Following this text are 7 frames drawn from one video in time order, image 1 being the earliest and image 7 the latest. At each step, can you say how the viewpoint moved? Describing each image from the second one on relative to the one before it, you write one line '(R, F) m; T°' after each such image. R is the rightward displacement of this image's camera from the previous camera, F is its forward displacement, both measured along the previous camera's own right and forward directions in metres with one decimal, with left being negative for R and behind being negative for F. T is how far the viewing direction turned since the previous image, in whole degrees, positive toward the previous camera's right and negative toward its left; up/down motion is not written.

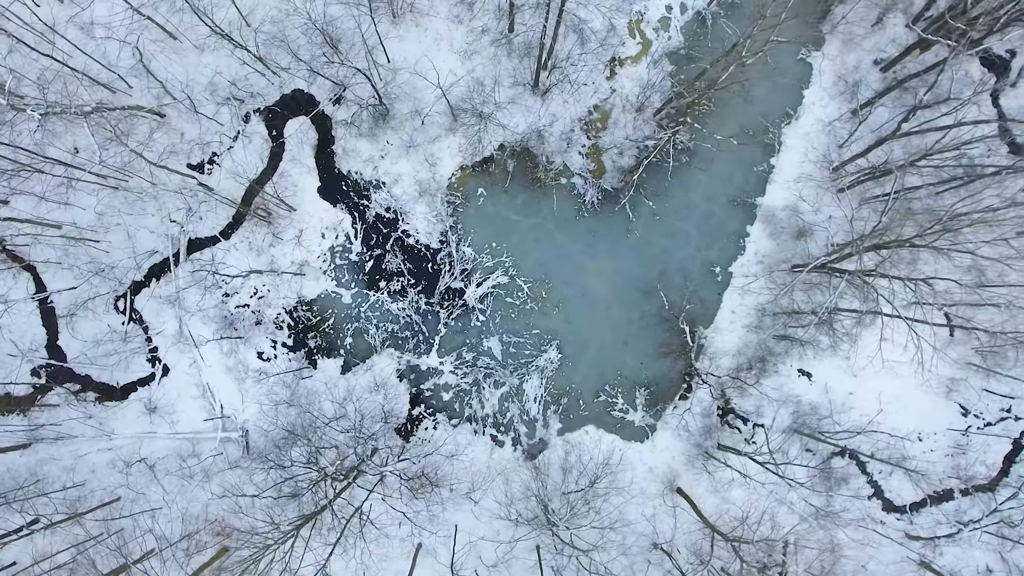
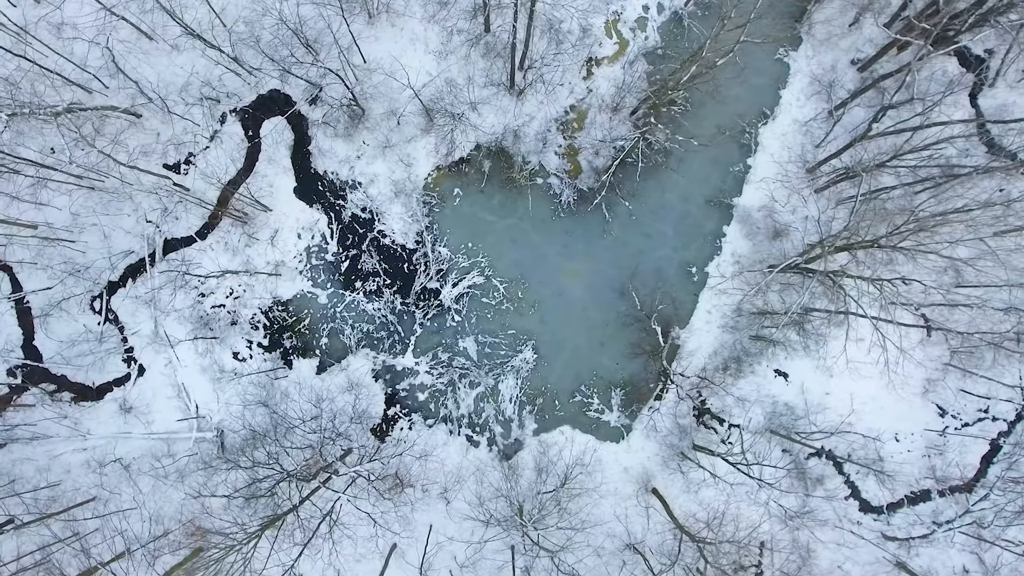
(+0.9, 0.0) m; 0°
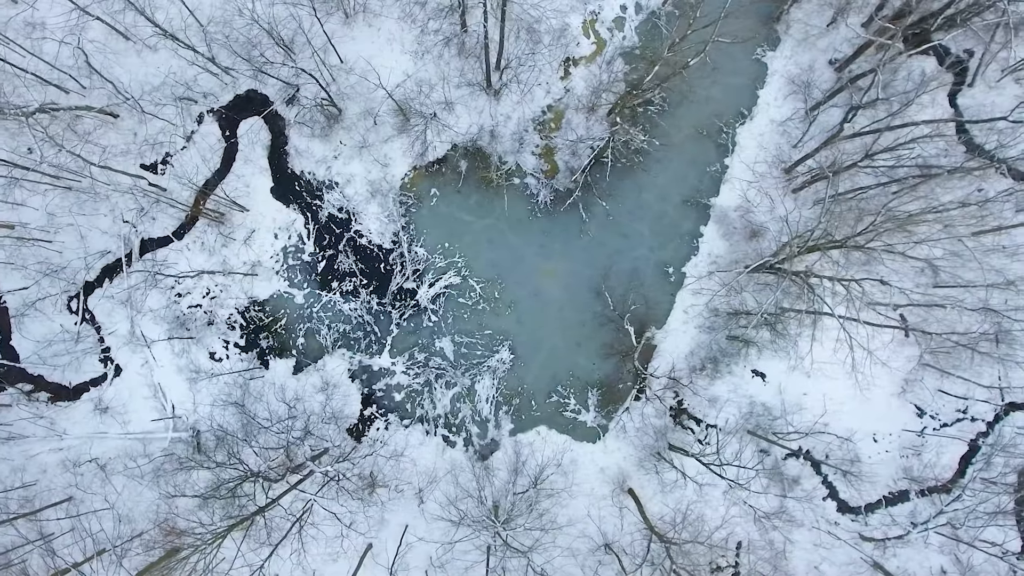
(+0.9, 0.0) m; 0°
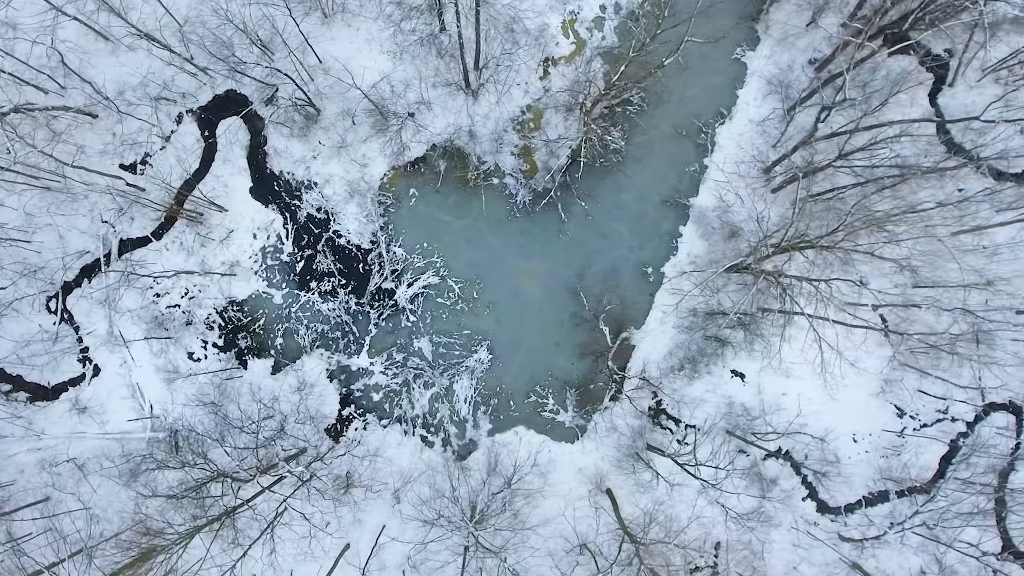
(+0.8, 0.0) m; 0°
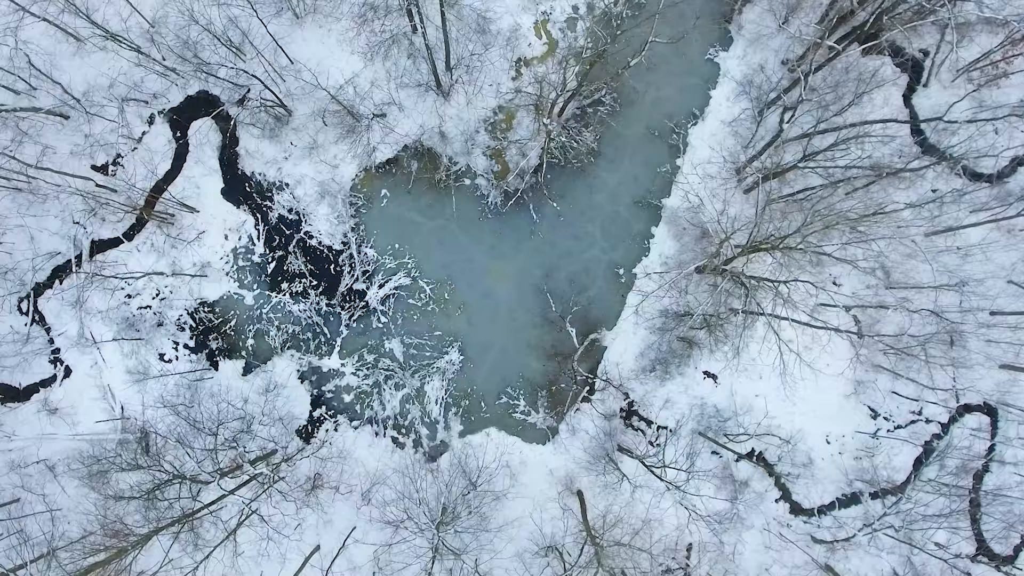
(+1.1, 0.0) m; 0°
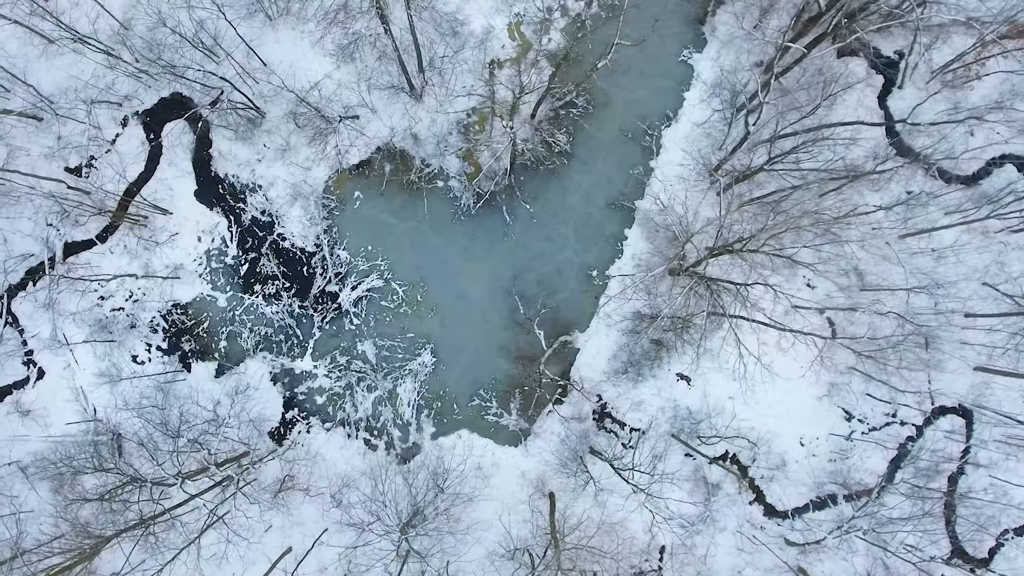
(+1.1, 0.0) m; 0°
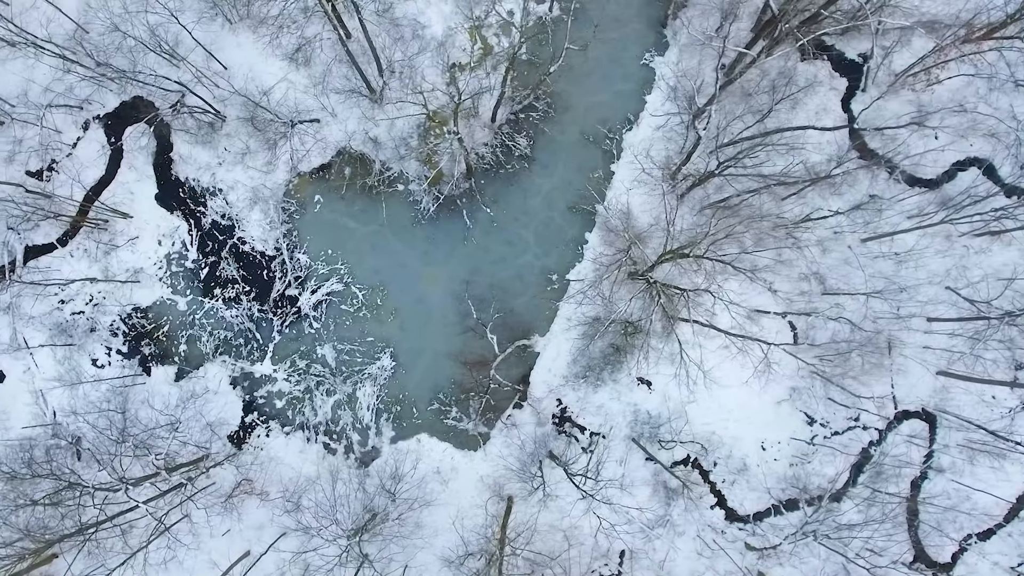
(+1.6, 0.0) m; 0°
